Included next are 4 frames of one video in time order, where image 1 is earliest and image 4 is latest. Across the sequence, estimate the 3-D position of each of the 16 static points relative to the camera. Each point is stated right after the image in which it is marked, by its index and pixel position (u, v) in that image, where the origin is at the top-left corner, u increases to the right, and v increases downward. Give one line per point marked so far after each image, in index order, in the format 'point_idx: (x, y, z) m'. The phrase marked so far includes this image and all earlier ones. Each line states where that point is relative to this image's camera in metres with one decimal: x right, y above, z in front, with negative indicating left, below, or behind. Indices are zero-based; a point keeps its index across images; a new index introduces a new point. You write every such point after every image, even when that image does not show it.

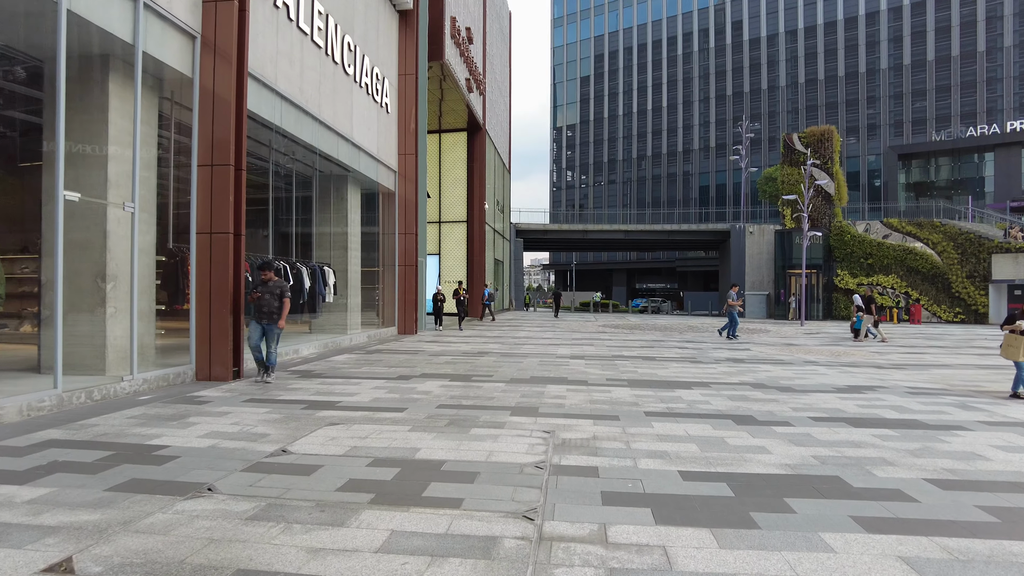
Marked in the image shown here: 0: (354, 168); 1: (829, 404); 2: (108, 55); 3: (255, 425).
0: (-3.9, +2.9, +15.6) m
1: (+3.7, -1.3, +7.5) m
2: (-4.8, +2.8, +7.6) m
3: (-2.4, -1.3, +6.0) m
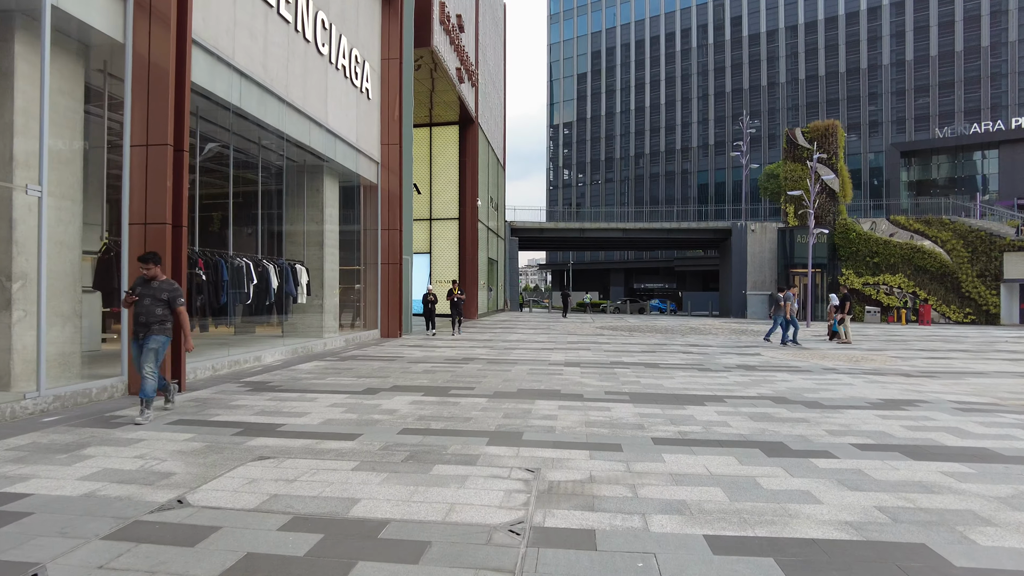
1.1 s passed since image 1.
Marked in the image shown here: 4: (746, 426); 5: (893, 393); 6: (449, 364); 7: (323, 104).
0: (-4.1, +2.9, +14.4) m
1: (+3.5, -1.3, +6.3) m
2: (-5.0, +2.8, +6.4) m
3: (-2.6, -1.3, +4.7) m
4: (+2.3, -1.3, +6.1) m
5: (+4.9, -1.4, +8.3) m
6: (-1.1, -1.3, +10.9) m
7: (-4.0, +3.9, +13.7) m
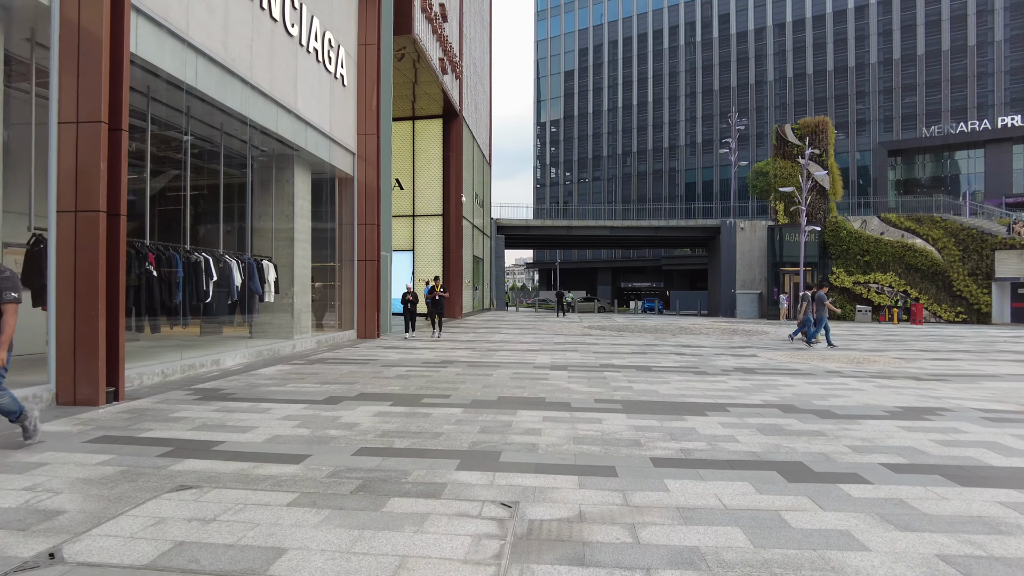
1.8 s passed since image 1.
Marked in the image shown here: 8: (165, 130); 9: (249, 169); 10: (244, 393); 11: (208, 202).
0: (-4.4, +3.0, +13.5) m
1: (+3.3, -1.3, +5.5) m
2: (-5.2, +2.8, +5.4) m
3: (-2.7, -1.2, +3.9) m
4: (+2.1, -1.3, +5.4) m
5: (+4.7, -1.3, +7.6) m
6: (-1.4, -1.3, +10.1) m
7: (-4.4, +4.0, +12.8) m
8: (-5.4, +2.5, +10.0) m
9: (-5.0, +2.3, +12.2) m
10: (-3.2, -1.3, +7.7) m
11: (-5.3, +1.5, +11.2) m
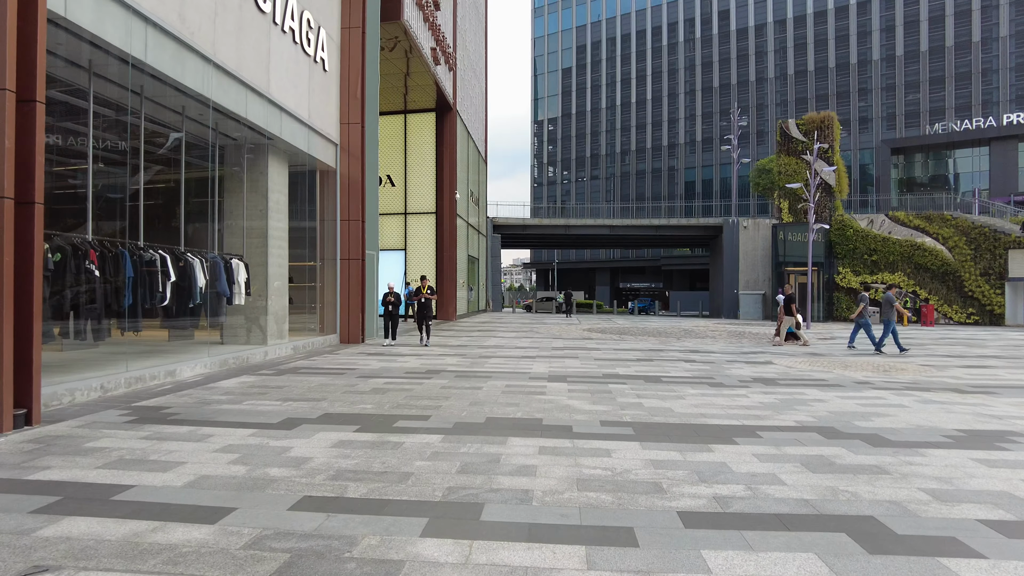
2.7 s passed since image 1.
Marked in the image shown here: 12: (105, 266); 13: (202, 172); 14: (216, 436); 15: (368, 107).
0: (-4.6, +3.0, +12.4) m
1: (+3.2, -1.3, +4.4) m
2: (-5.3, +2.8, +4.3) m
3: (-2.8, -1.2, +2.8) m
4: (+2.0, -1.3, +4.3) m
5: (+4.6, -1.3, +6.5) m
6: (-1.5, -1.3, +9.0) m
7: (-4.5, +4.0, +11.6) m
8: (-5.5, +2.4, +8.9) m
9: (-5.1, +2.2, +11.1) m
10: (-3.3, -1.3, +6.6) m
11: (-5.4, +1.5, +10.1) m
12: (-5.5, +0.3, +8.6) m
13: (-5.2, +2.0, +10.8) m
14: (-2.5, -1.3, +5.5) m
15: (-3.5, +4.4, +15.7) m
